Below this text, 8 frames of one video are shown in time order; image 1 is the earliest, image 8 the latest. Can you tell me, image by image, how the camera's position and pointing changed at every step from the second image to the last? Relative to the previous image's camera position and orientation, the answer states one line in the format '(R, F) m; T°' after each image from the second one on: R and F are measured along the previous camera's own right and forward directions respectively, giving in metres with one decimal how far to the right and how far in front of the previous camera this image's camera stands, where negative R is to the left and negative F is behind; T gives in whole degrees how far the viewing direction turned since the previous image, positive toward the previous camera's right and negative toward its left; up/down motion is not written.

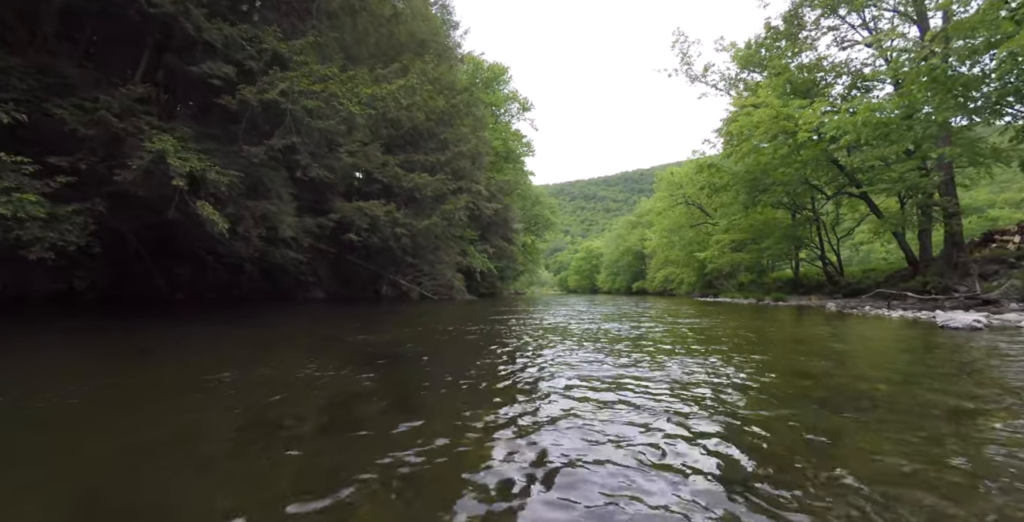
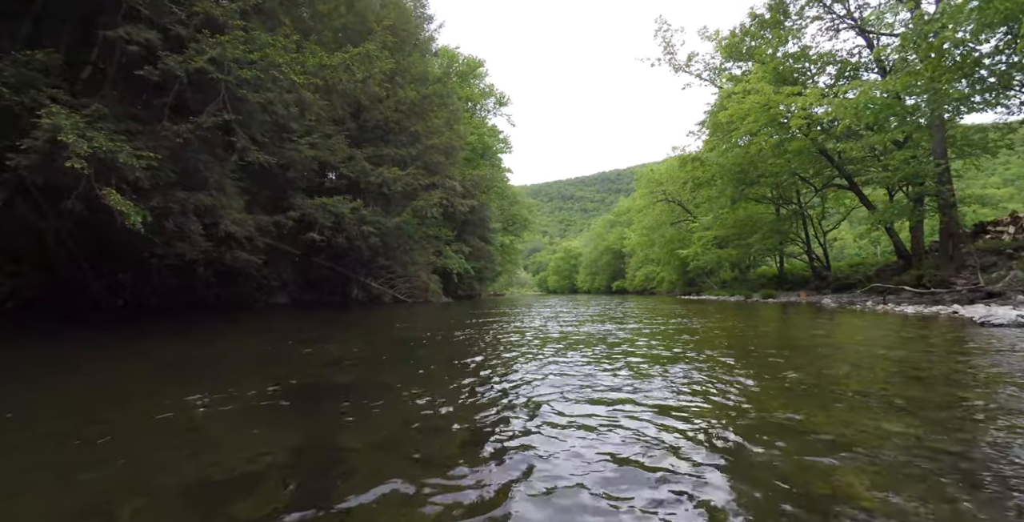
(0.0, +1.0) m; +3°
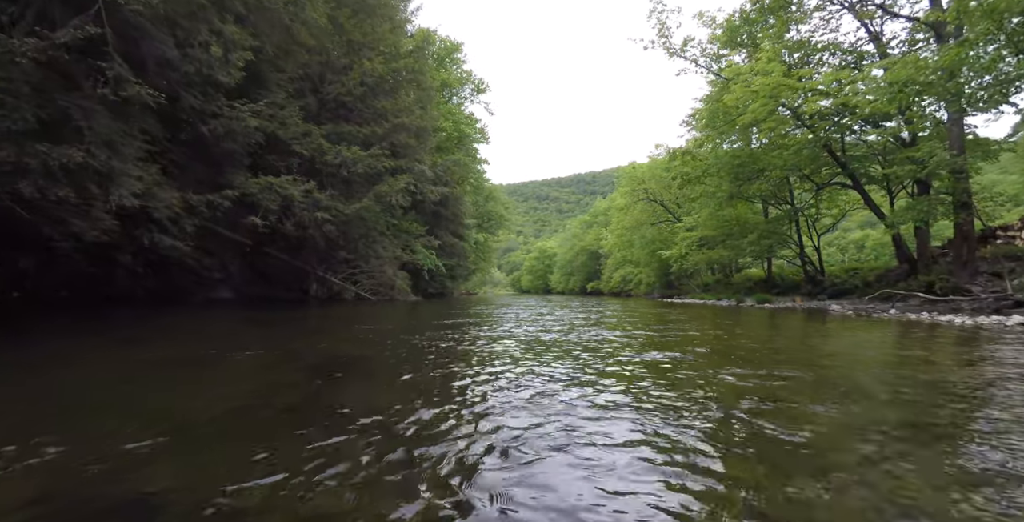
(-0.1, +1.6) m; +3°
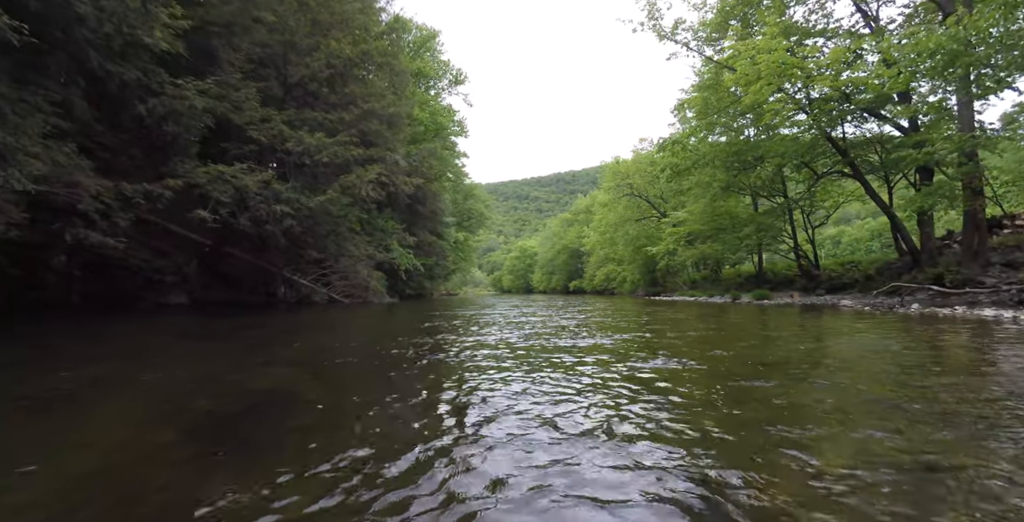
(-0.1, +1.1) m; +2°
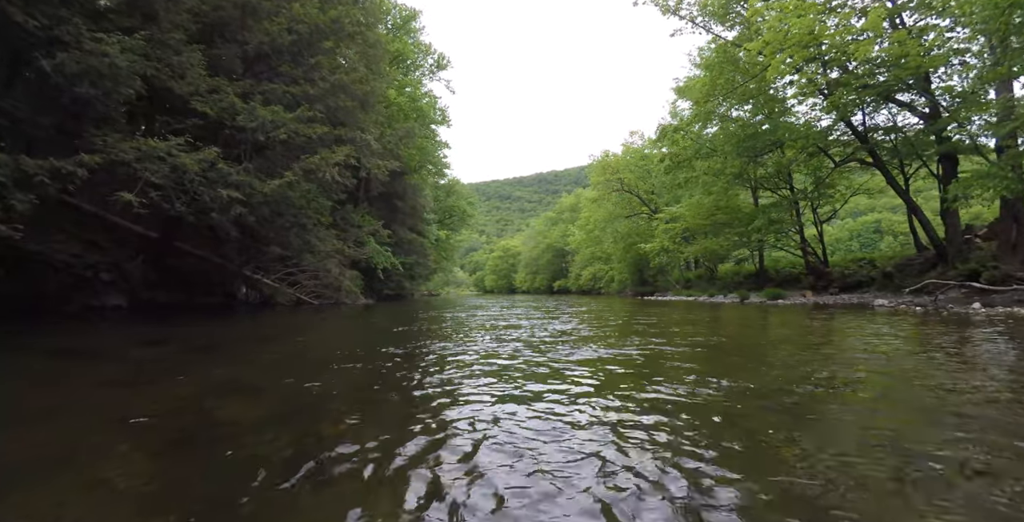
(-0.2, +1.5) m; +2°
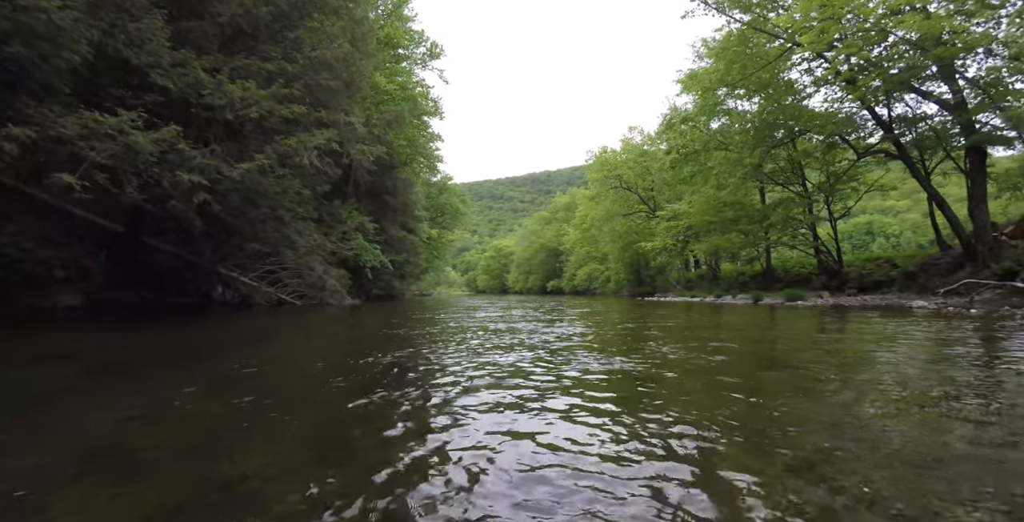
(-0.2, +1.0) m; +1°
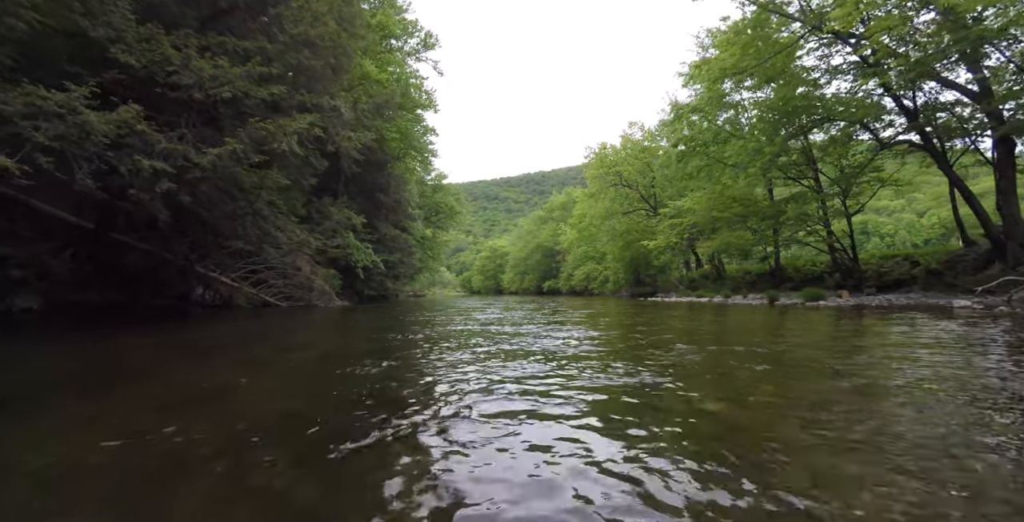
(-0.1, +0.8) m; +1°
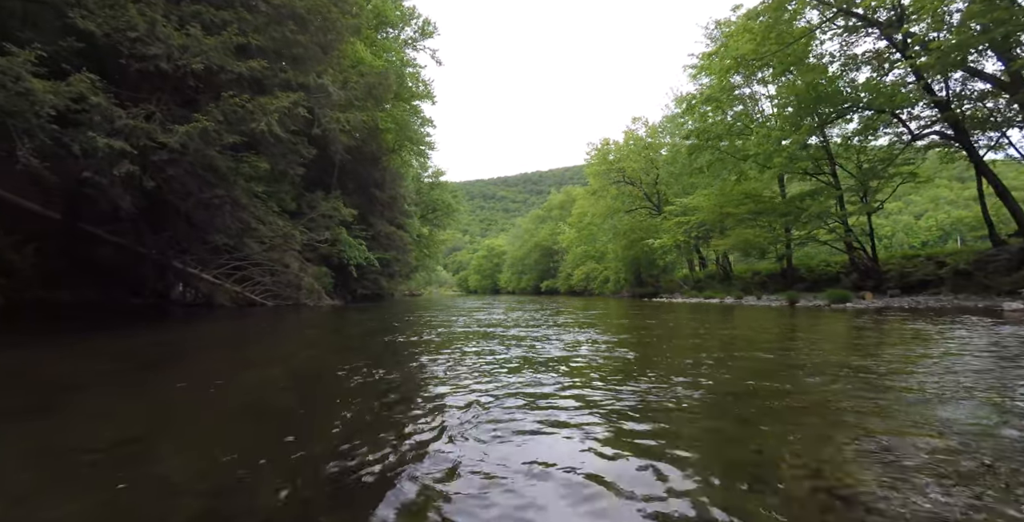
(-0.1, +0.8) m; 0°
